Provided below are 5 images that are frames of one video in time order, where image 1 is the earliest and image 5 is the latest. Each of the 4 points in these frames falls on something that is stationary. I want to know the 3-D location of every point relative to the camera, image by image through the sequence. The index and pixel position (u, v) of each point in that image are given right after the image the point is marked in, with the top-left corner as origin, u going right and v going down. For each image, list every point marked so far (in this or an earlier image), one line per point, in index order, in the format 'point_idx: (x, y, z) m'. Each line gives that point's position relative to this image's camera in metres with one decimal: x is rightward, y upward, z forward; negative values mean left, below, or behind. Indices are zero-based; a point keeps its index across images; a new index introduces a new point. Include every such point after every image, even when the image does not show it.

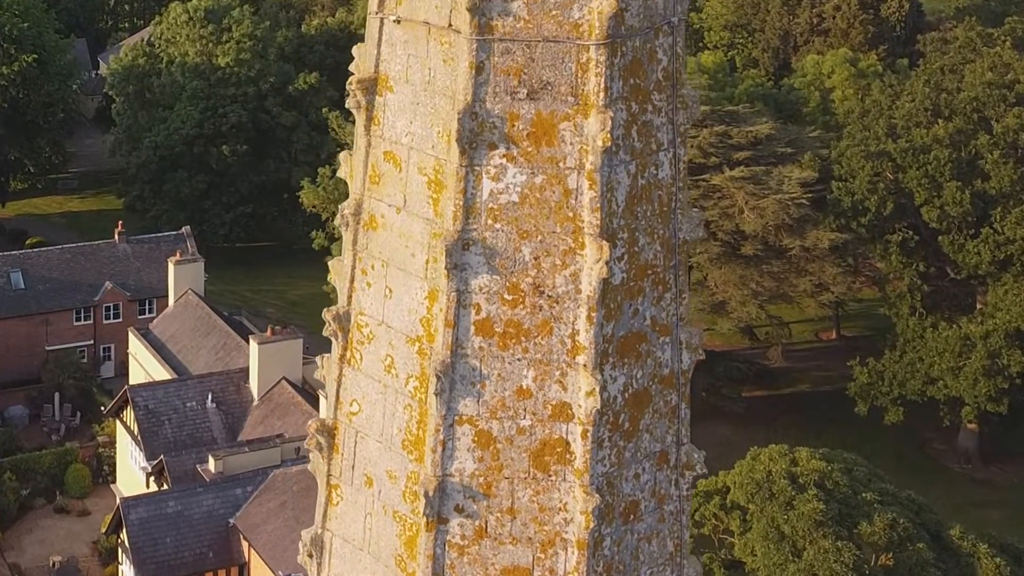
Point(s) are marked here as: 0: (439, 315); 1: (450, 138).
0: (-0.6, -0.2, +12.2) m
1: (-0.5, +1.3, +12.0) m
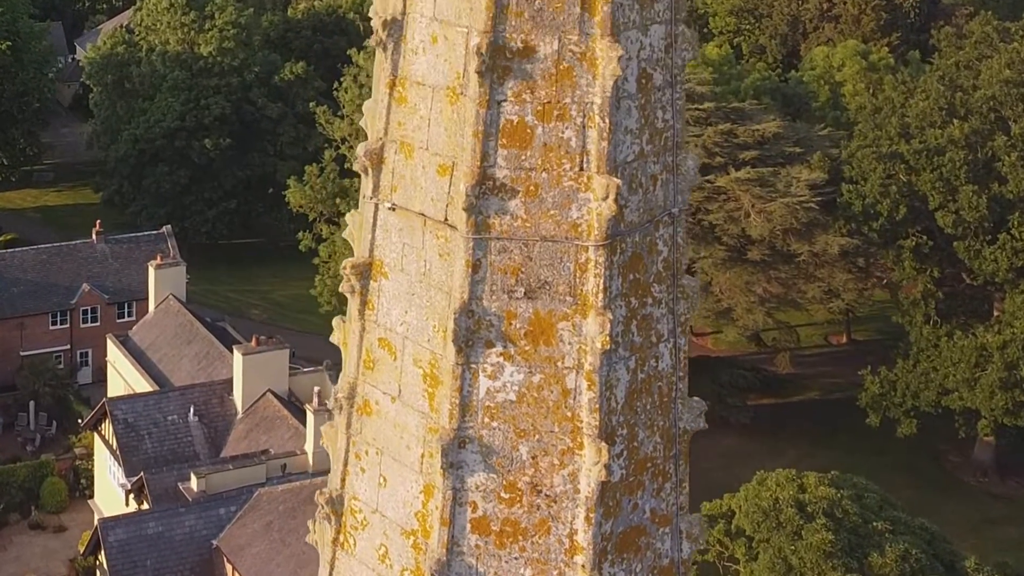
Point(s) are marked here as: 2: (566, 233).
0: (-0.6, -1.8, +11.5) m
1: (-0.6, -0.4, +11.2) m
2: (+0.4, +0.4, +10.9) m
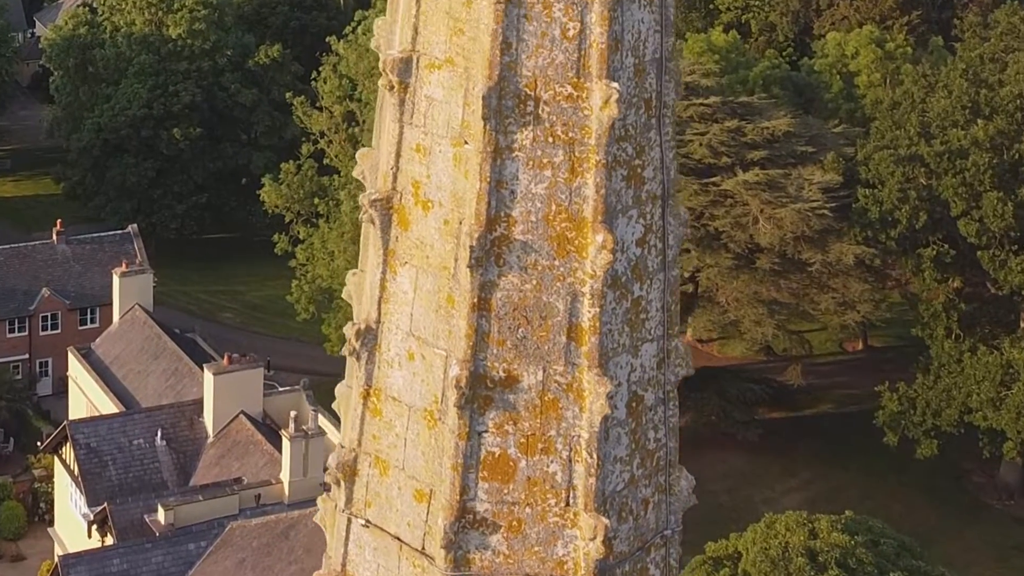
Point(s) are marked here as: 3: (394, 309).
0: (-0.8, -4.0, +10.8) m
1: (-0.7, -2.7, +10.3) m
2: (+0.2, -1.9, +9.8) m
3: (-0.8, -0.2, +9.9) m
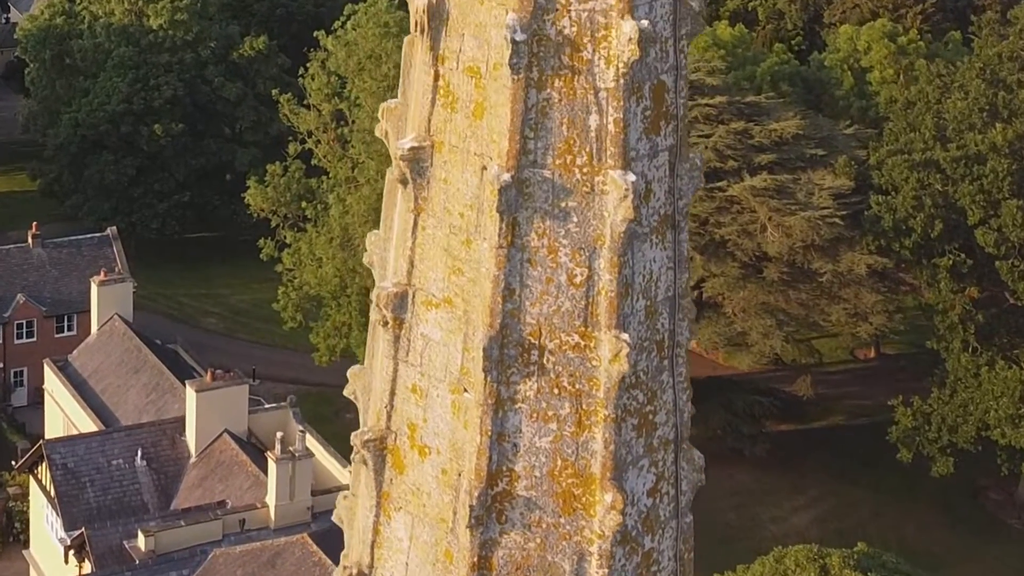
0: (-0.7, -5.5, +10.5) m
1: (-0.7, -4.2, +9.9) m
2: (+0.3, -3.5, +9.4) m
3: (-0.8, -1.7, +9.3) m
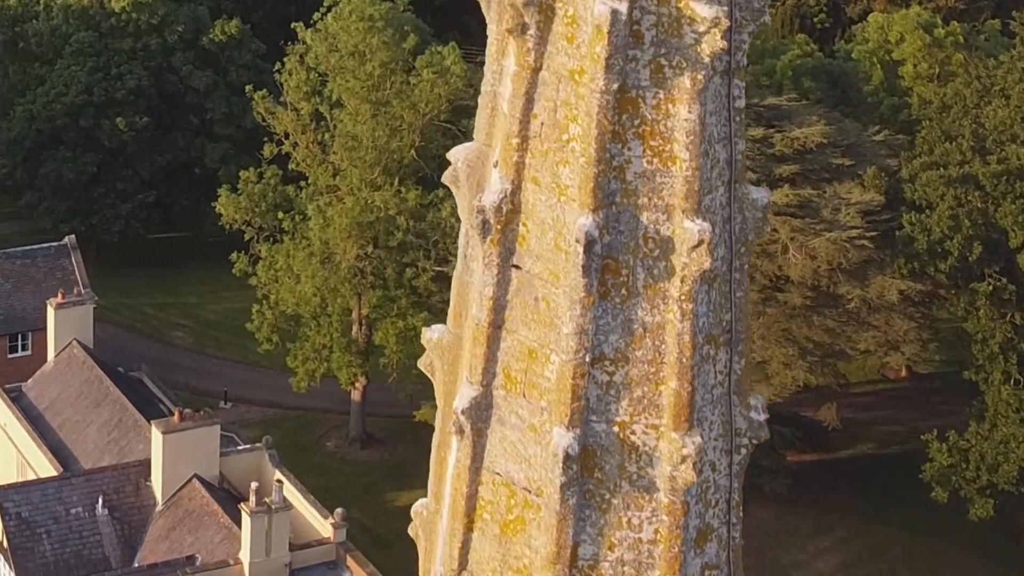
0: (-0.6, -8.5, +10.3) m
1: (-0.5, -7.3, +9.5) m
2: (+0.4, -6.6, +8.9) m
3: (-0.6, -4.9, +8.5) m
